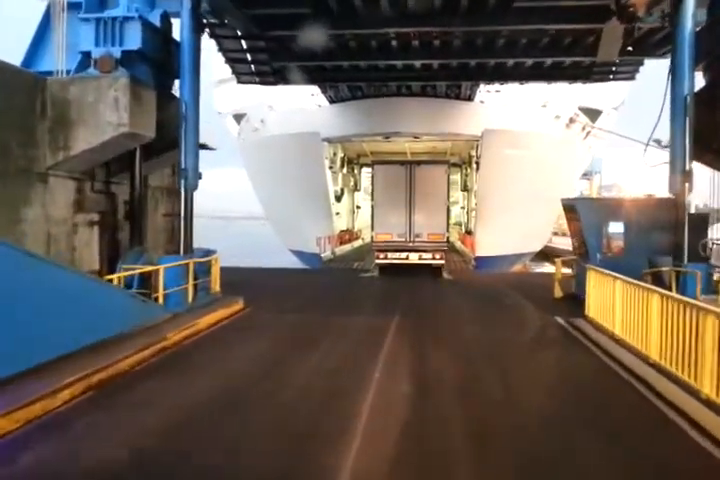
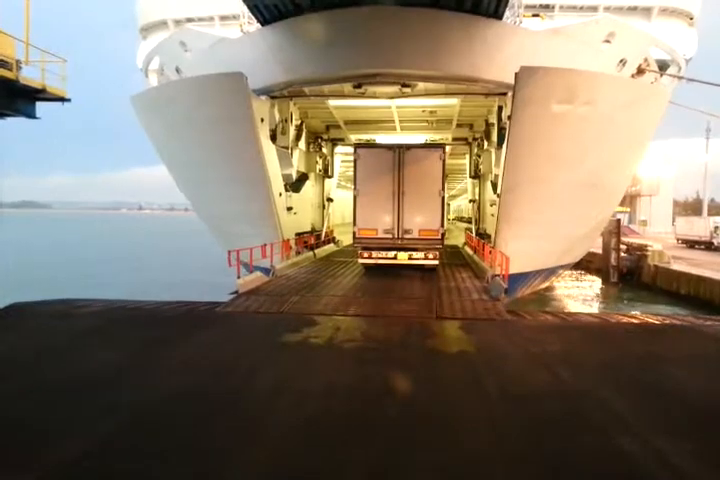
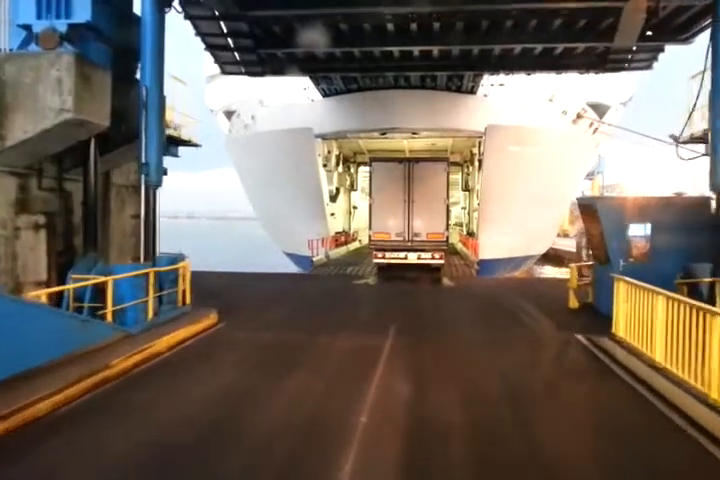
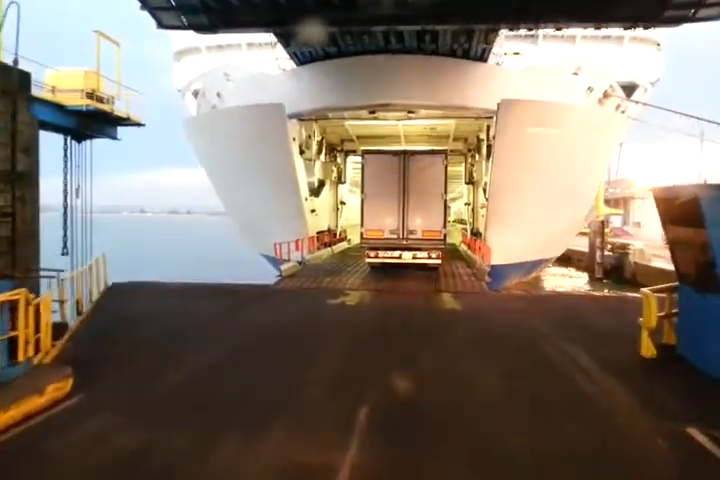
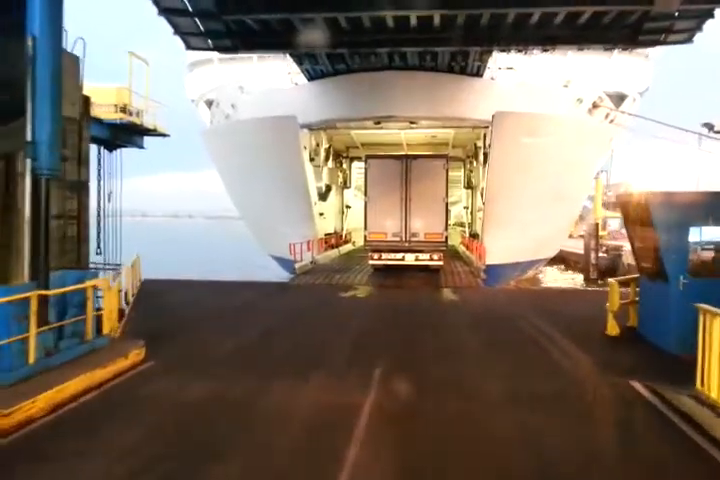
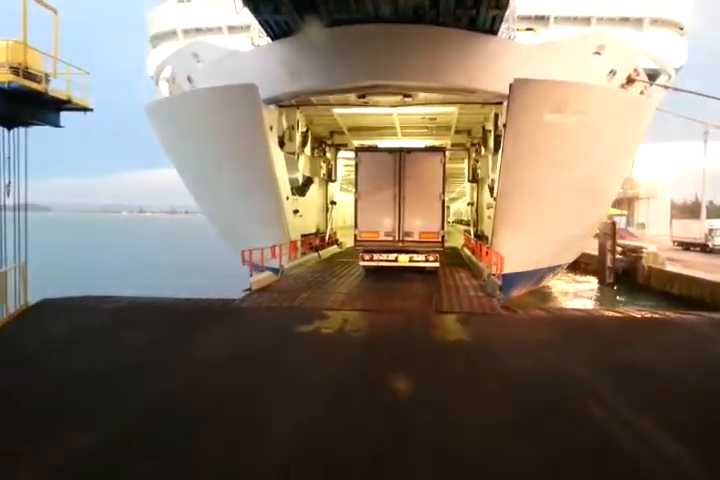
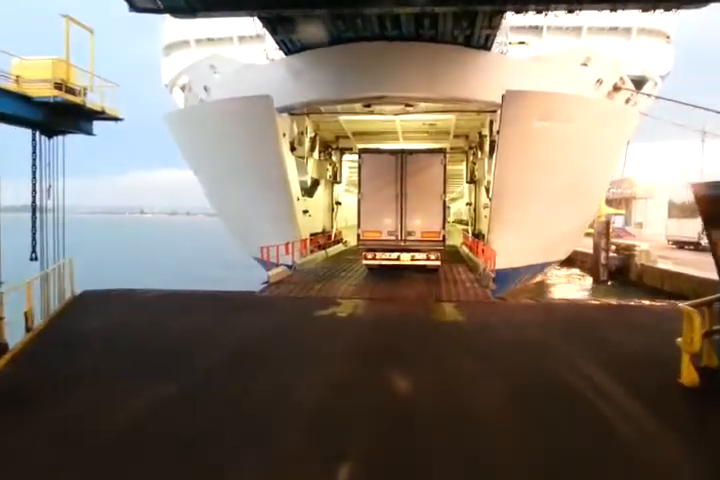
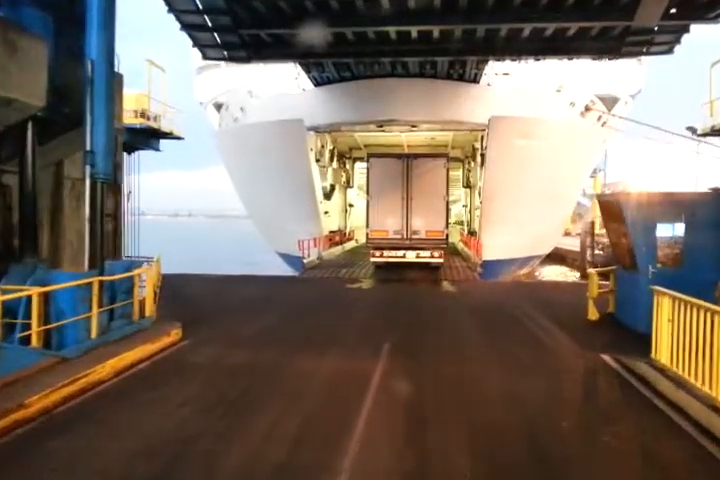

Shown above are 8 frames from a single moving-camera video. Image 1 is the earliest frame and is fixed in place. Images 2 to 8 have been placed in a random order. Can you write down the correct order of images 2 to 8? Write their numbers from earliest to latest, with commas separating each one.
3, 8, 5, 4, 7, 6, 2
